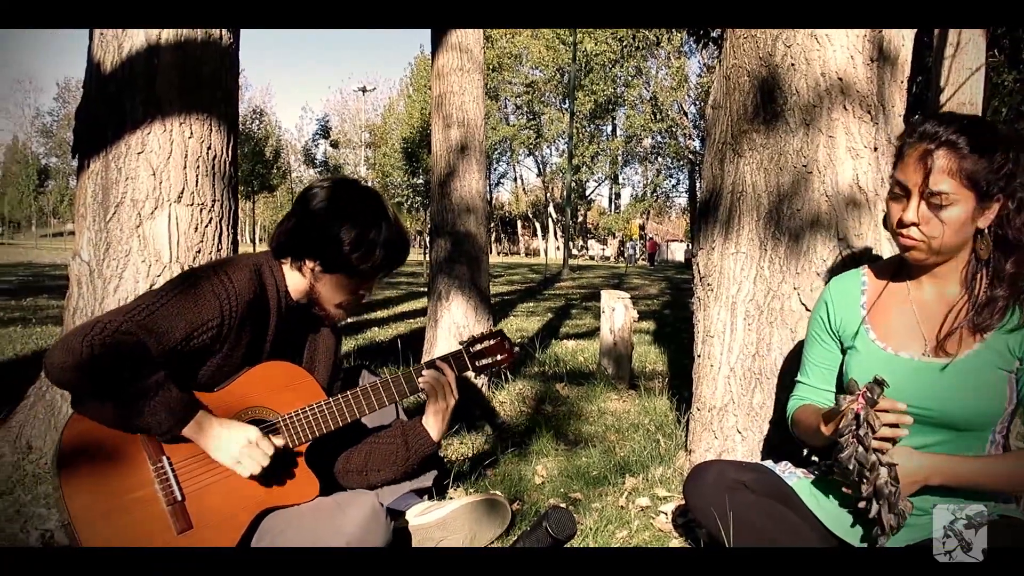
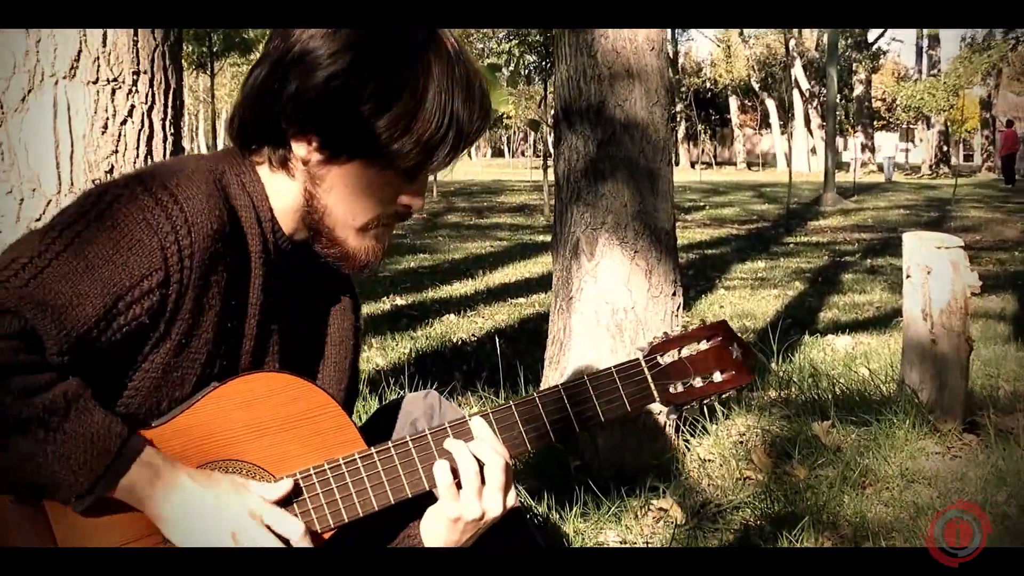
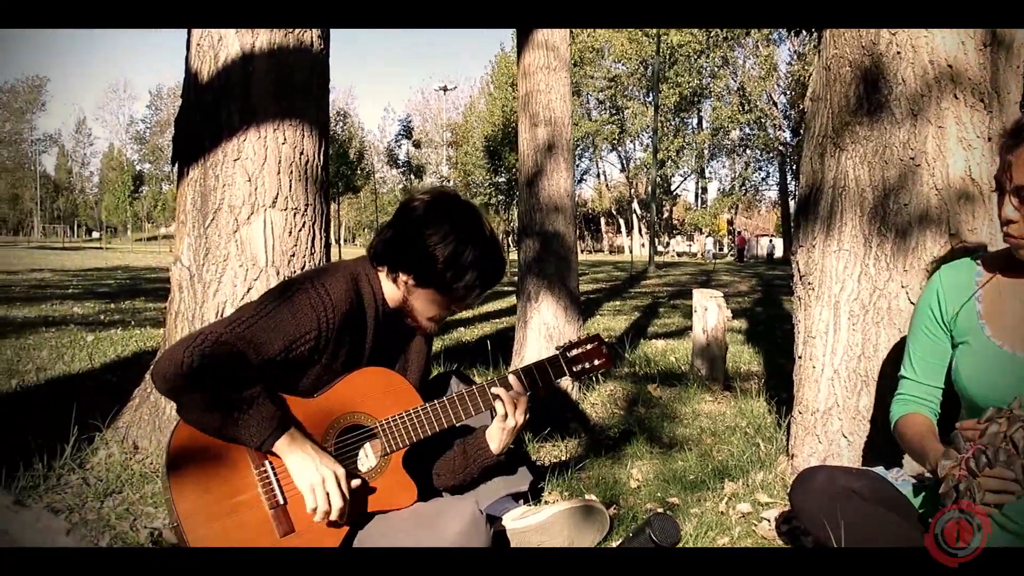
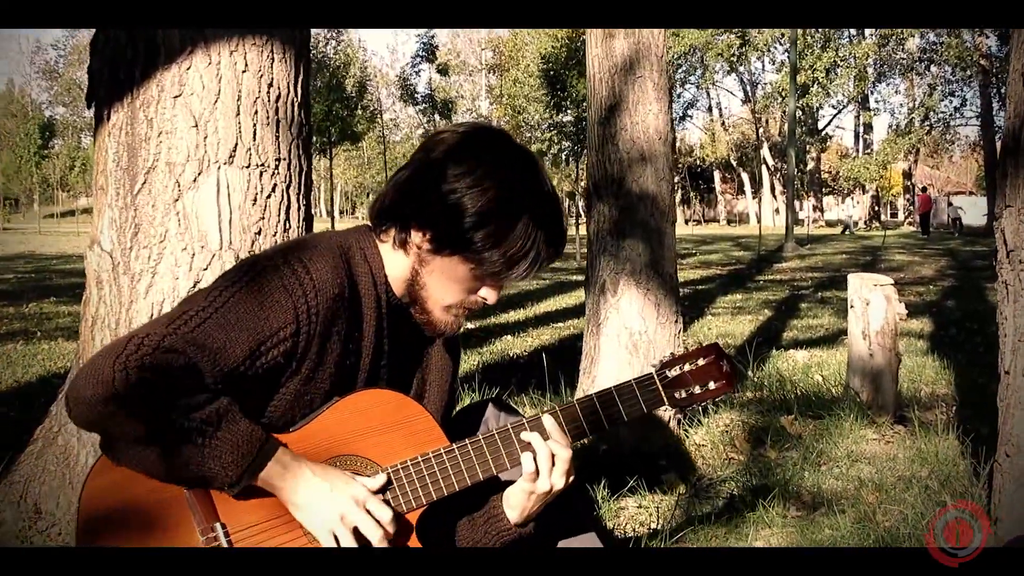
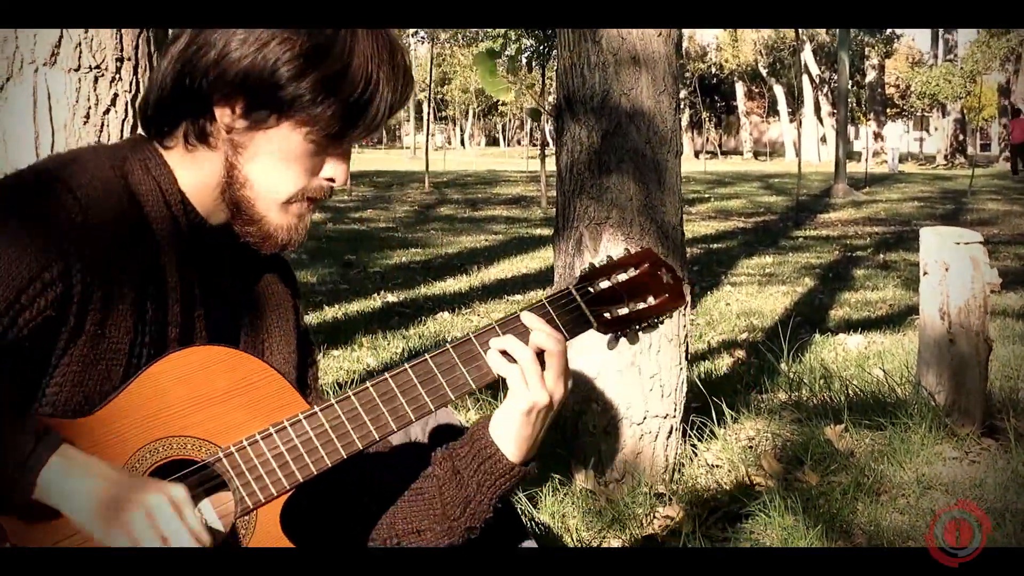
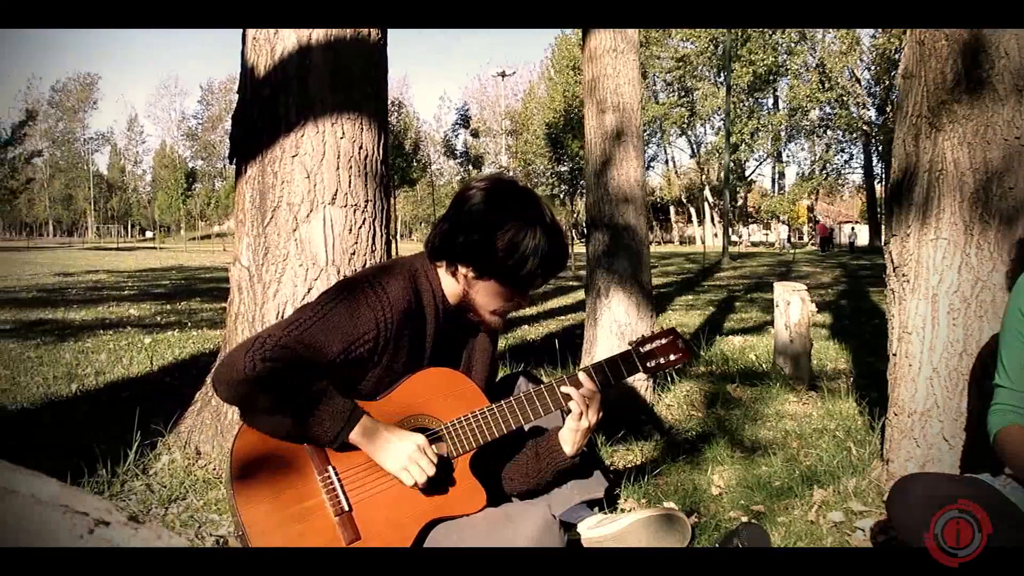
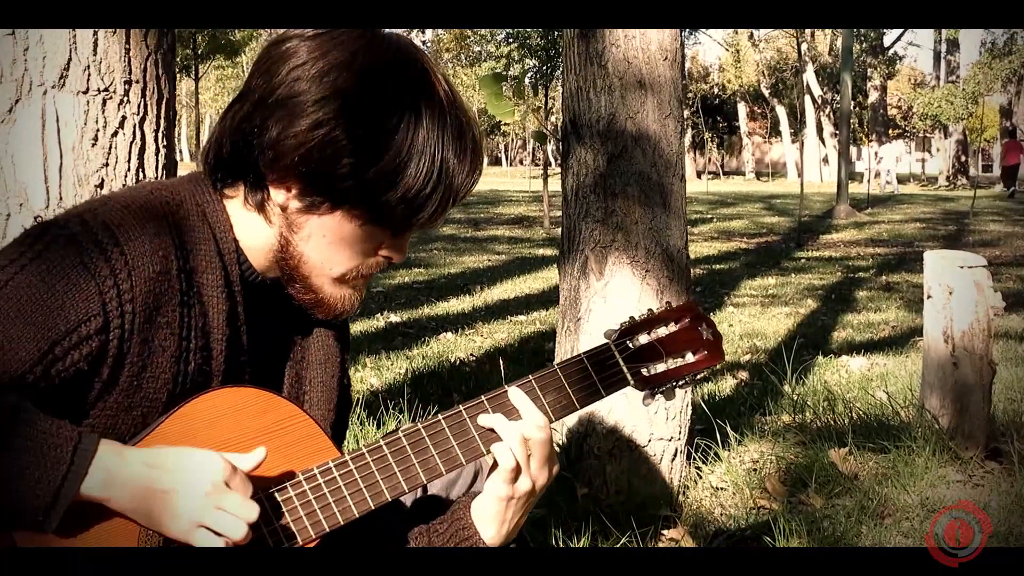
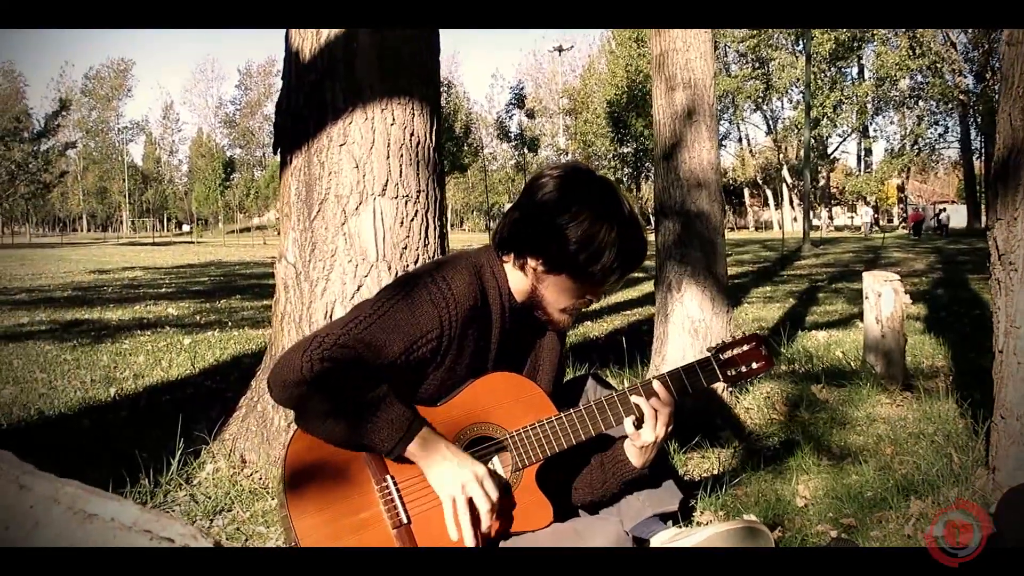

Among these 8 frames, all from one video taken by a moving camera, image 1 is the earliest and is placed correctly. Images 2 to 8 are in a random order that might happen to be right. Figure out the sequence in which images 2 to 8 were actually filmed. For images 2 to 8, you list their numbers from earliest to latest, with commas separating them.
3, 6, 8, 4, 2, 5, 7
